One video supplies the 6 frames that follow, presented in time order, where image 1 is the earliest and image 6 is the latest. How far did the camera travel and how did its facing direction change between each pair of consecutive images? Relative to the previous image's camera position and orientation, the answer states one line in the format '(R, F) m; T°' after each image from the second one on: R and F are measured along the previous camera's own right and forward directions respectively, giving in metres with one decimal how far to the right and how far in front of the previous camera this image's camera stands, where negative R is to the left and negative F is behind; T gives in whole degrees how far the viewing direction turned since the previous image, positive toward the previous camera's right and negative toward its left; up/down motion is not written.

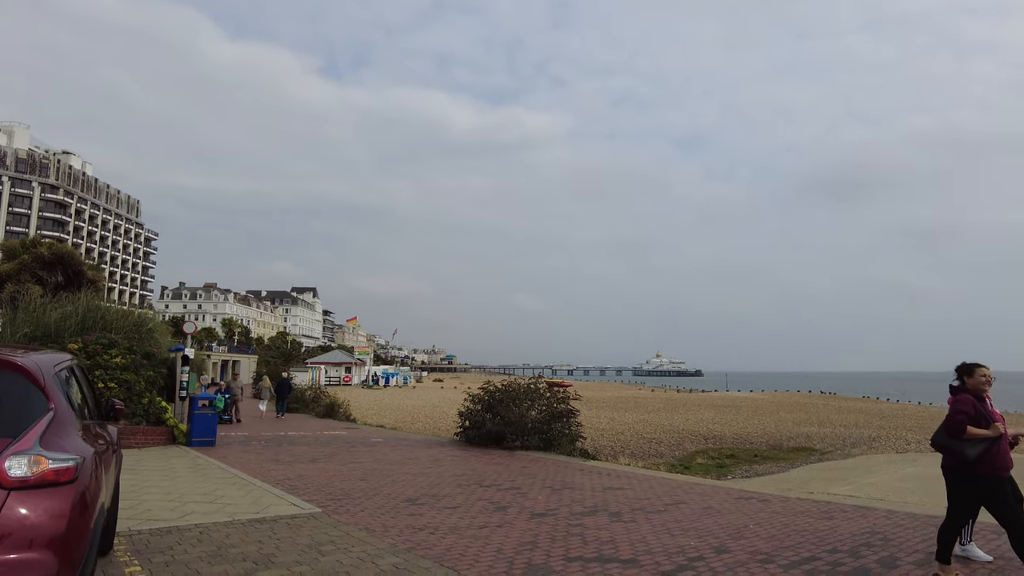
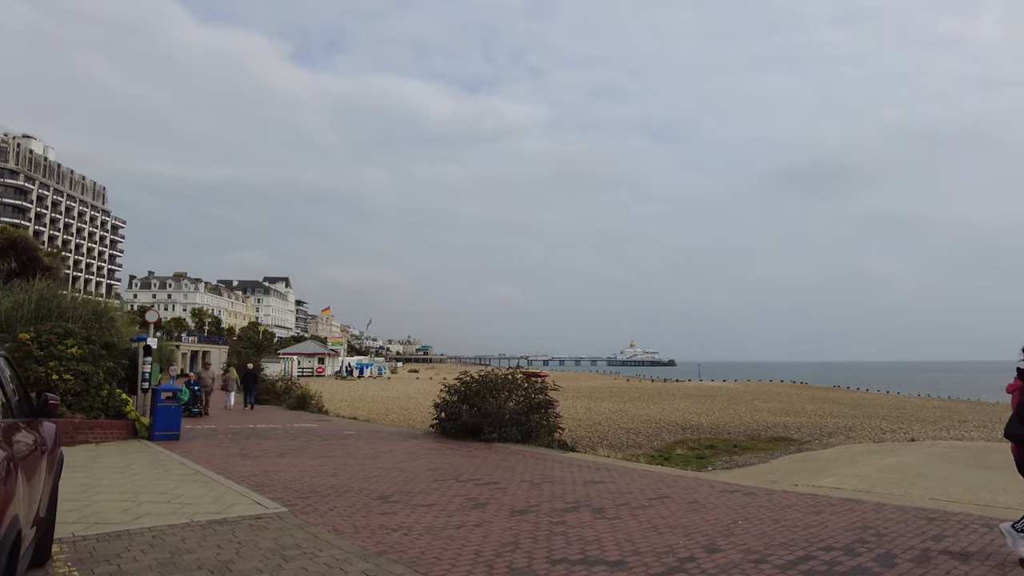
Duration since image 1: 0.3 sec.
(0.0, +0.4) m; +2°
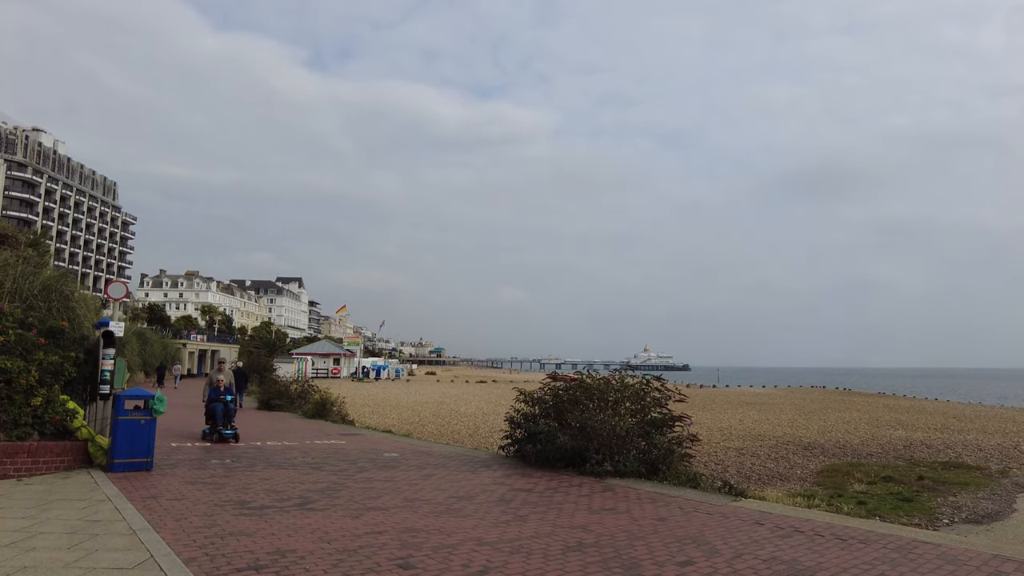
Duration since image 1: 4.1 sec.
(-1.5, +4.0) m; -1°
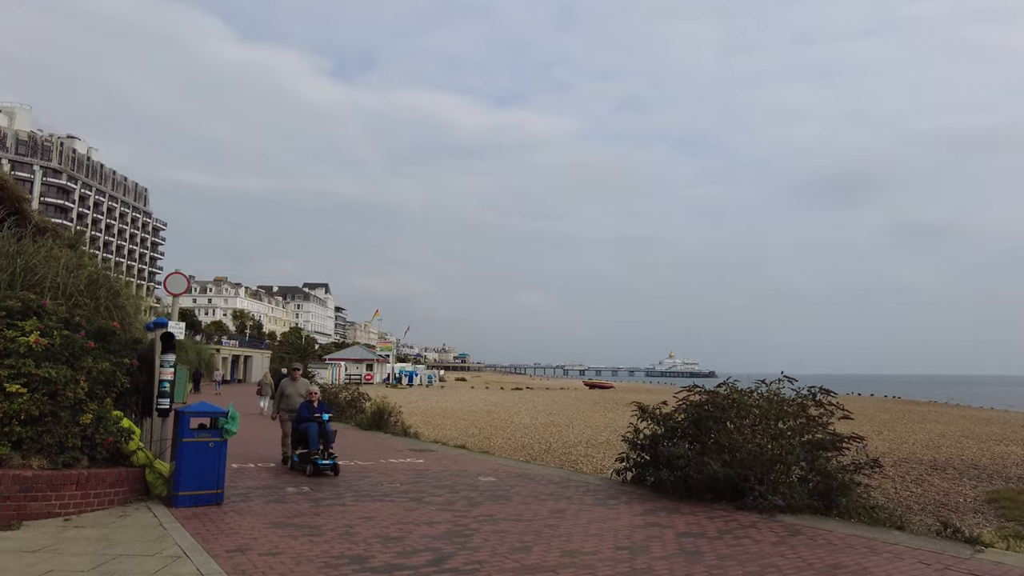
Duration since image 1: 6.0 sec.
(-1.3, +1.6) m; -2°
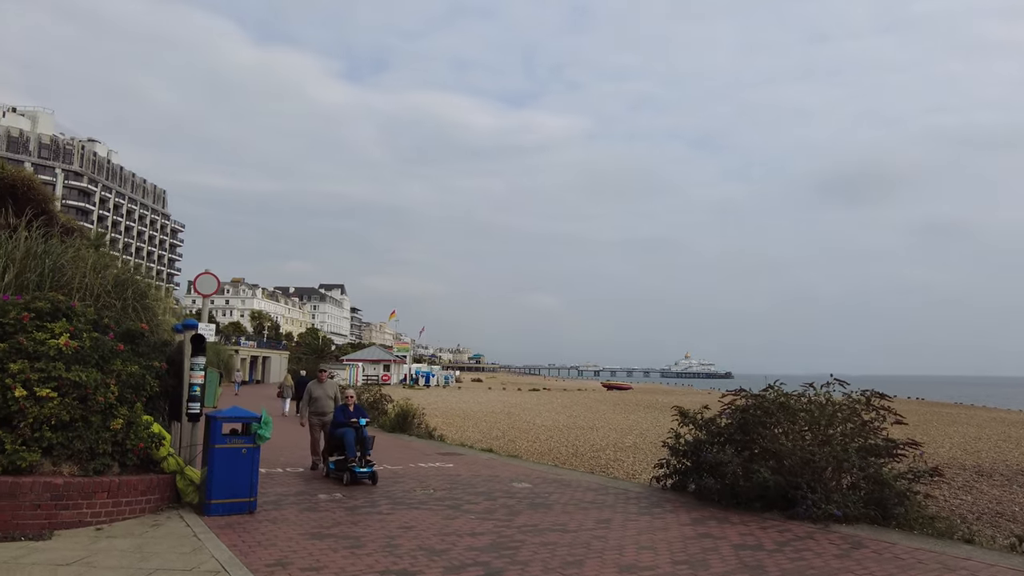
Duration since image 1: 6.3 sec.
(-0.3, +0.3) m; -1°
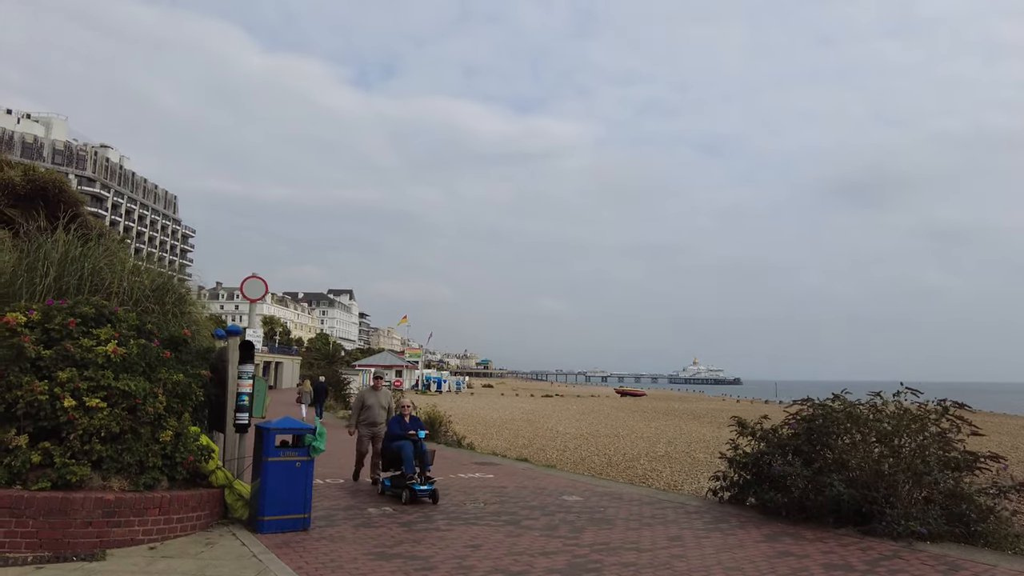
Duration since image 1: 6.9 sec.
(-0.6, +0.3) m; -1°
